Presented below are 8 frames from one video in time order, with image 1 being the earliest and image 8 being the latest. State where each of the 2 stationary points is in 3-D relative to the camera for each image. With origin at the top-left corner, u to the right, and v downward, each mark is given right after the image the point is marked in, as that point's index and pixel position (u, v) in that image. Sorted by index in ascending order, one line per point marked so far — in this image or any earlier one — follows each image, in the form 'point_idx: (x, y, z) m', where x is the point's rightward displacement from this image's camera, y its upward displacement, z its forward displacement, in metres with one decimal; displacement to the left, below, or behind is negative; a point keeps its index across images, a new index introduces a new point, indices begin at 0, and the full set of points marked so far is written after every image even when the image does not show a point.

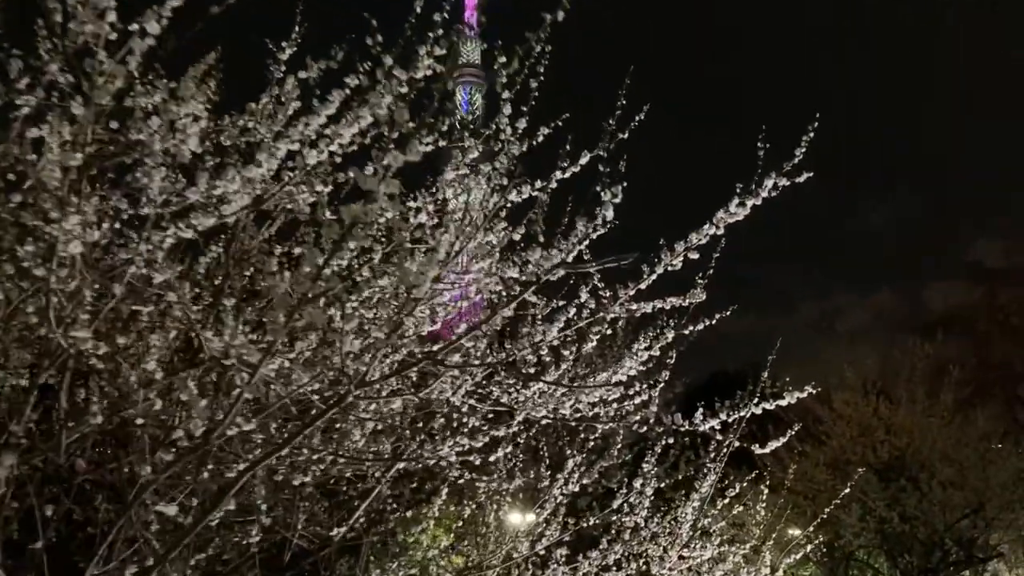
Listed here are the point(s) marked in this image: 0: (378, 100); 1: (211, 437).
0: (-0.6, +0.9, +4.4) m
1: (-1.1, -0.6, +3.5) m
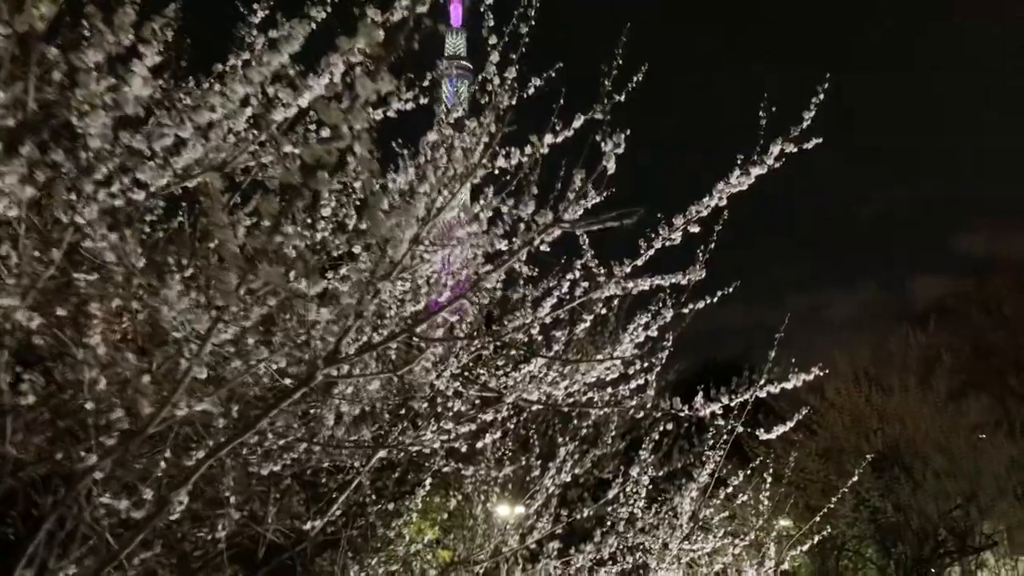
0: (-0.7, +1.0, +4.0) m
1: (-1.2, -0.4, +3.1) m
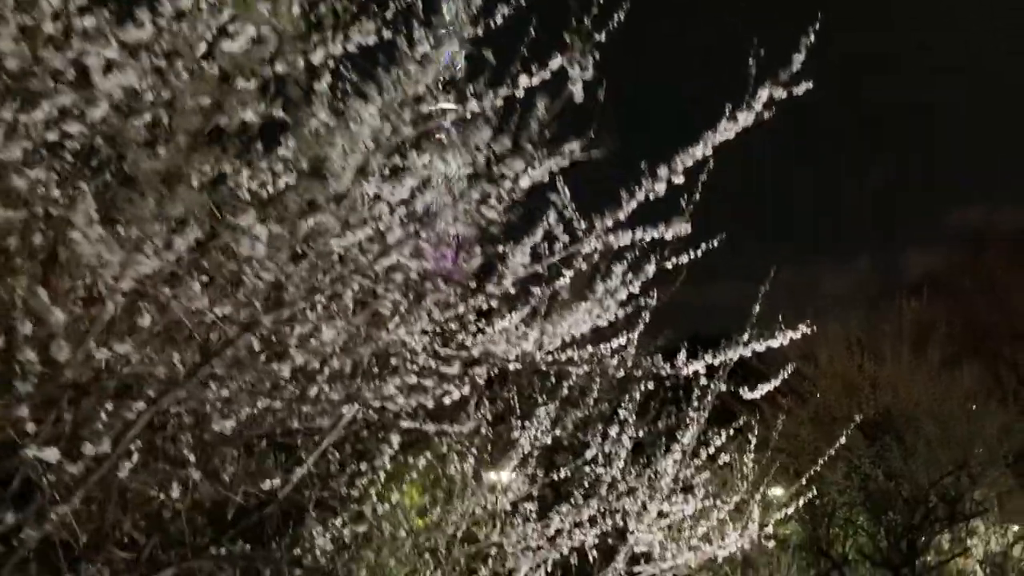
0: (-0.8, +1.3, +3.8) m
1: (-1.3, -0.2, +2.8) m
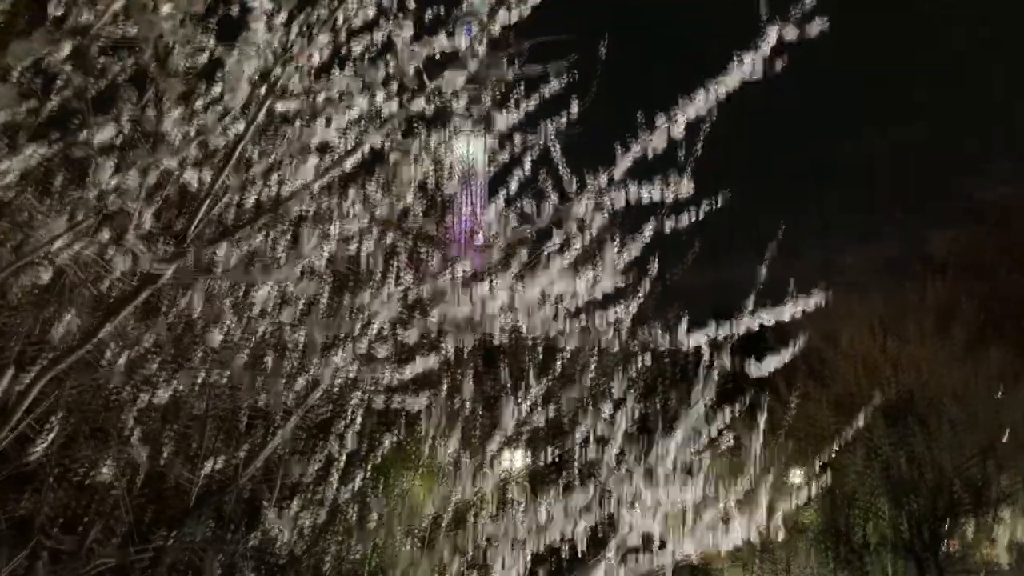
0: (-1.0, +1.4, +3.3) m
1: (-1.4, -0.1, +2.4) m
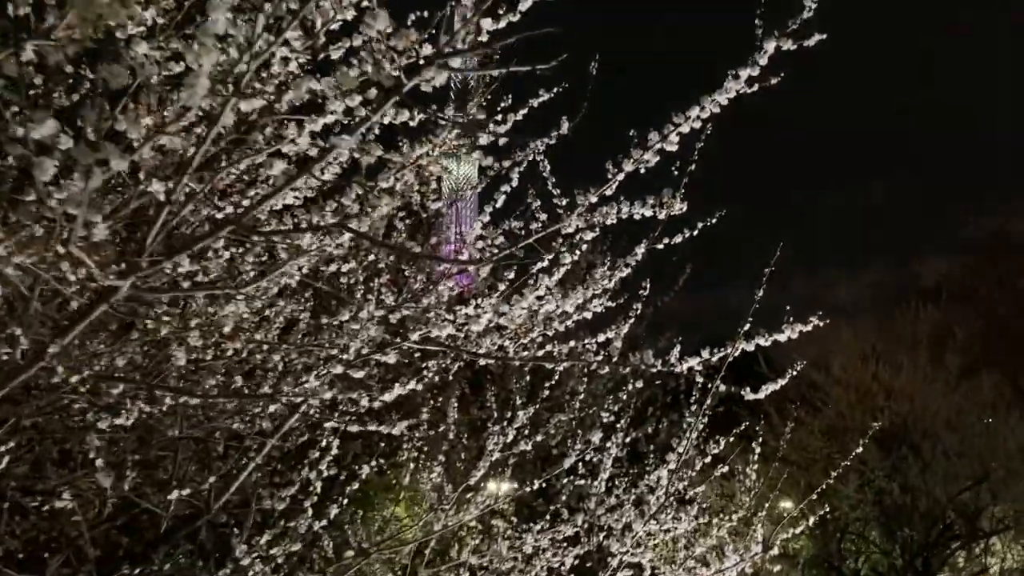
0: (-1.0, +1.4, +3.1) m
1: (-1.5, -0.1, +2.2) m
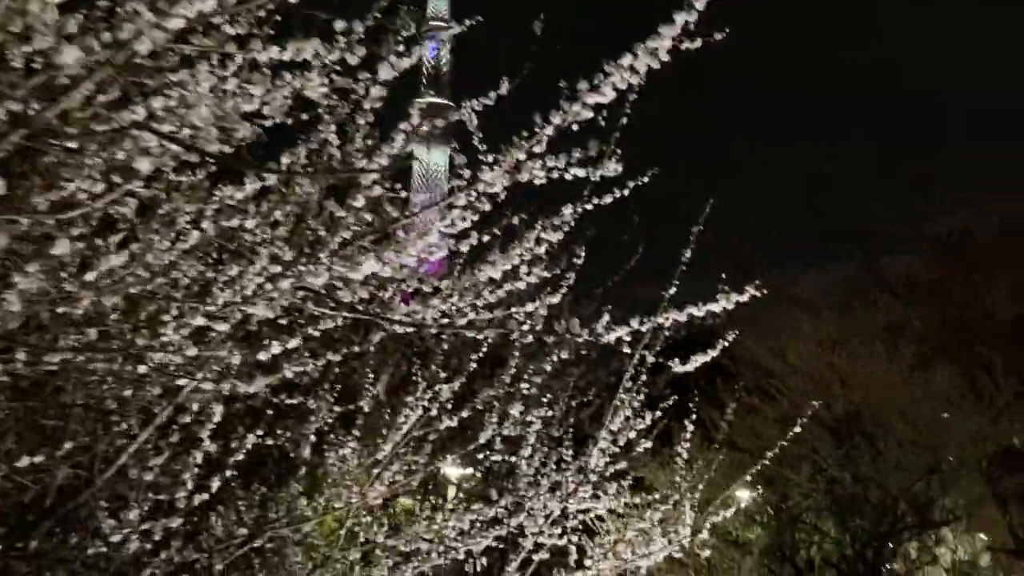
0: (-1.3, +1.5, +2.7) m
1: (-1.8, +0.1, +1.8) m
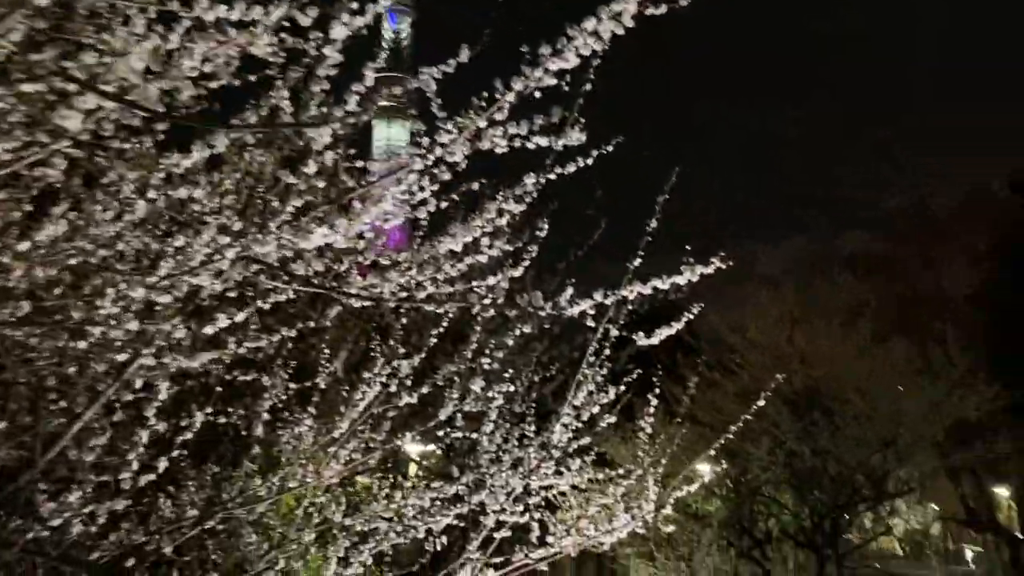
0: (-1.4, +1.6, +2.5) m
1: (-1.9, +0.1, +1.6) m
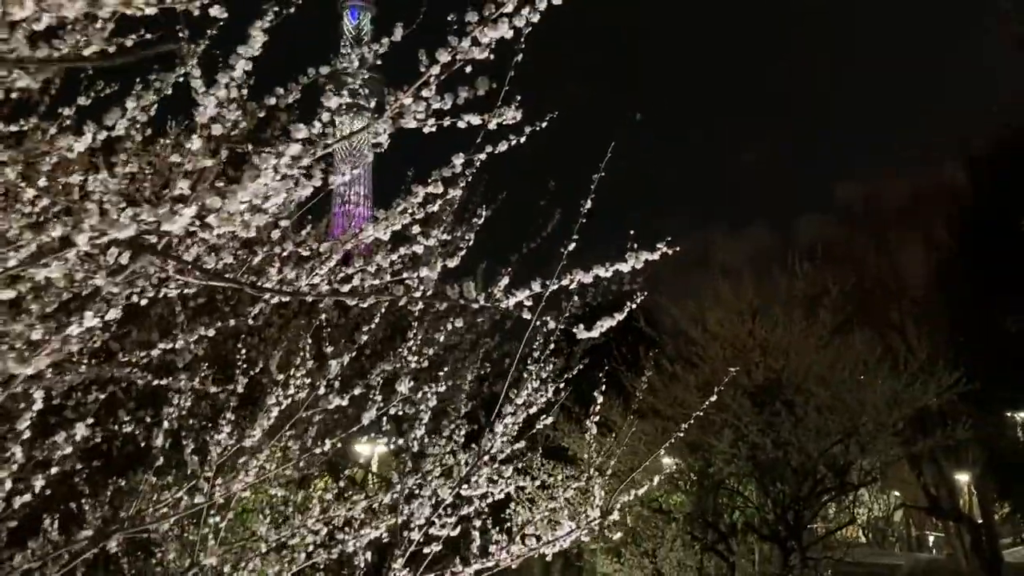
0: (-1.7, +1.6, +2.1) m
1: (-2.1, +0.1, +1.1) m
